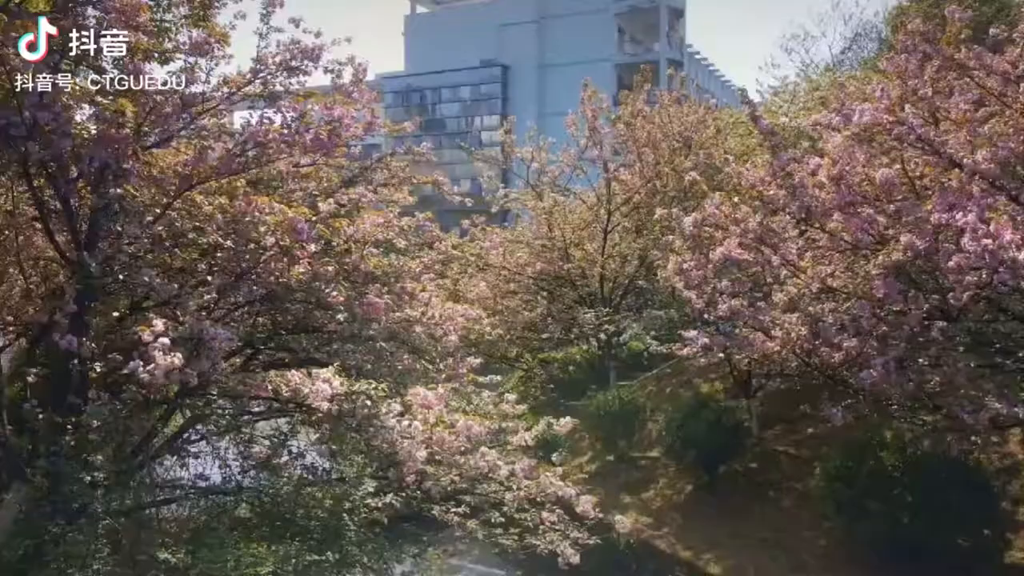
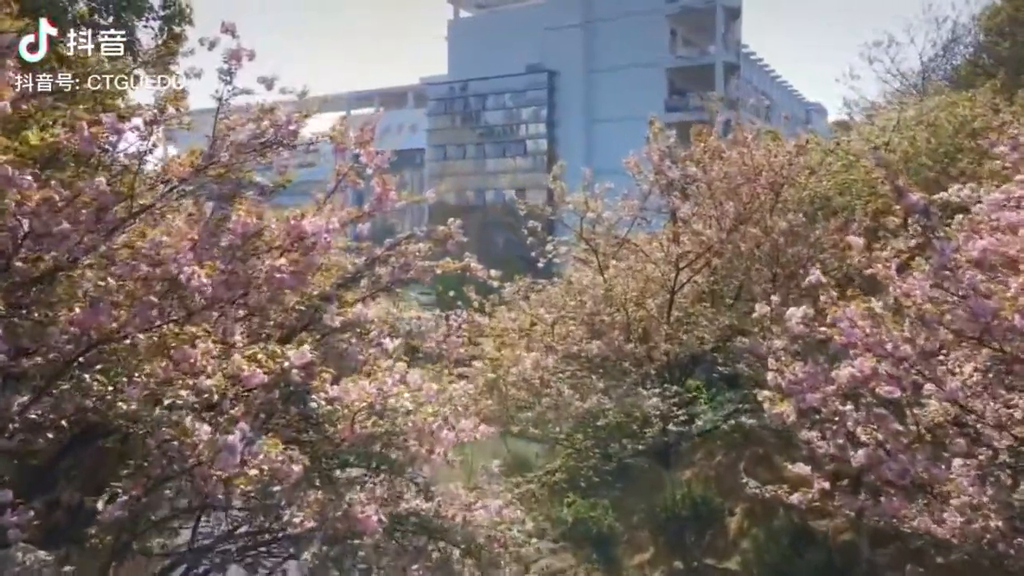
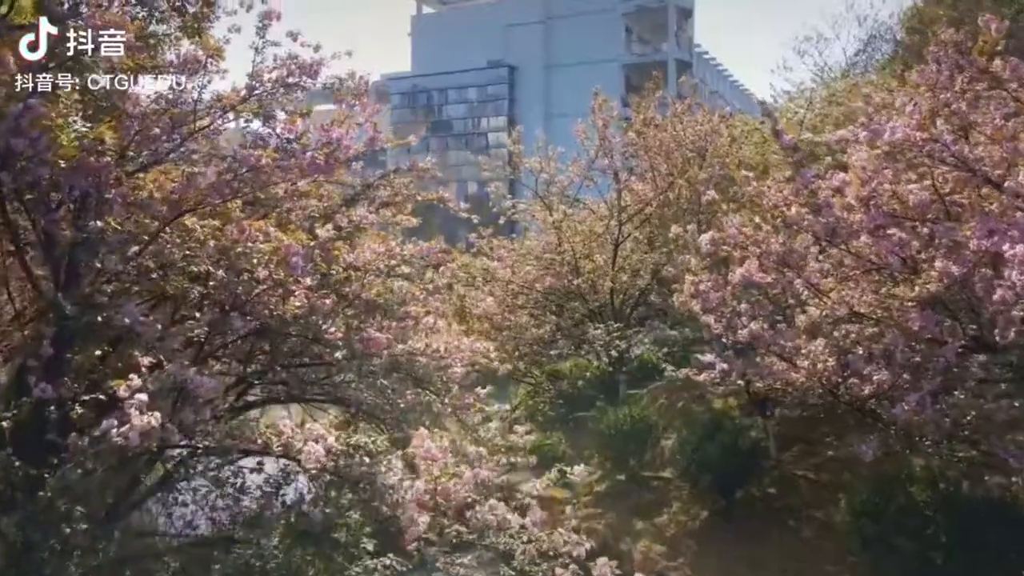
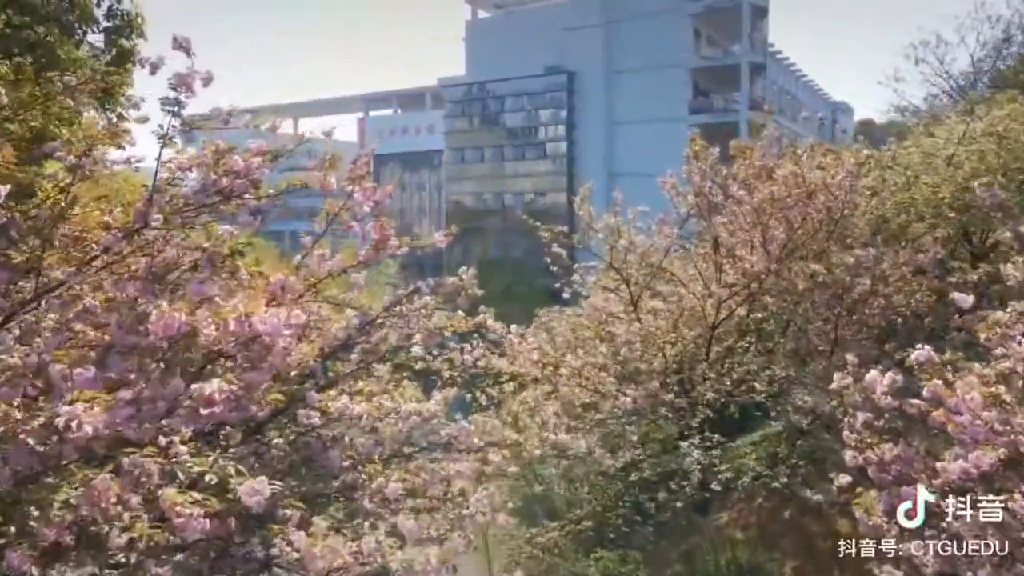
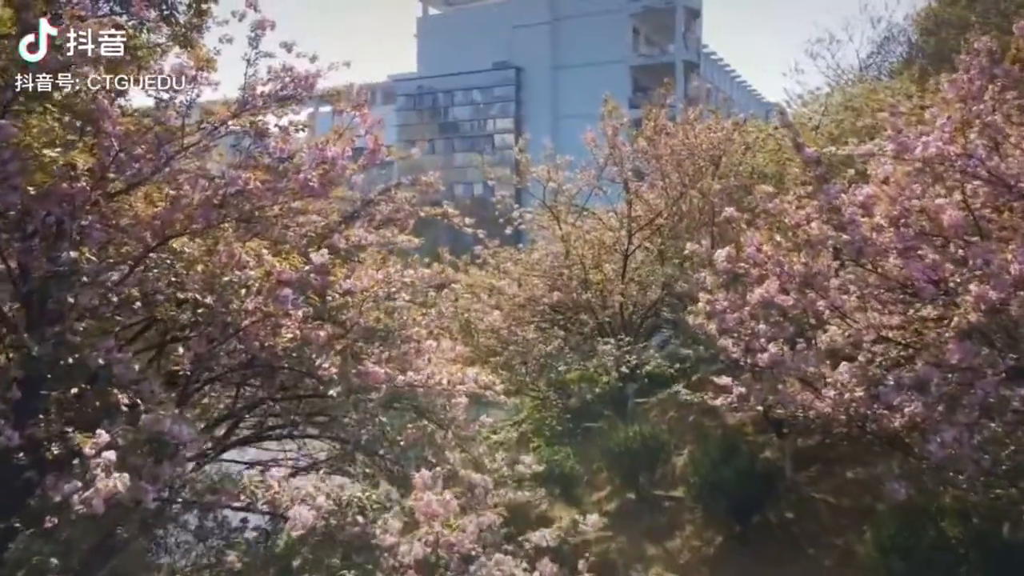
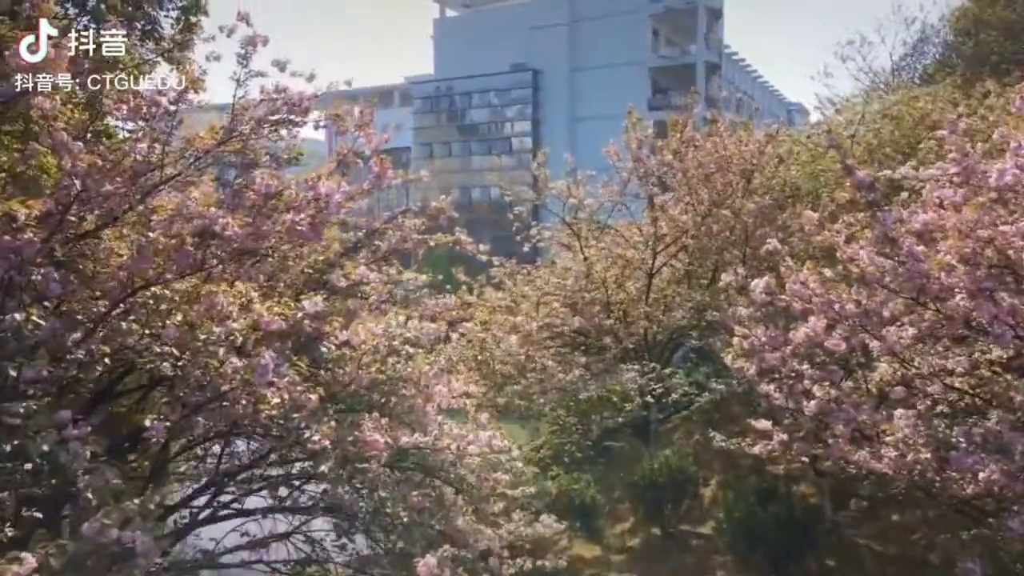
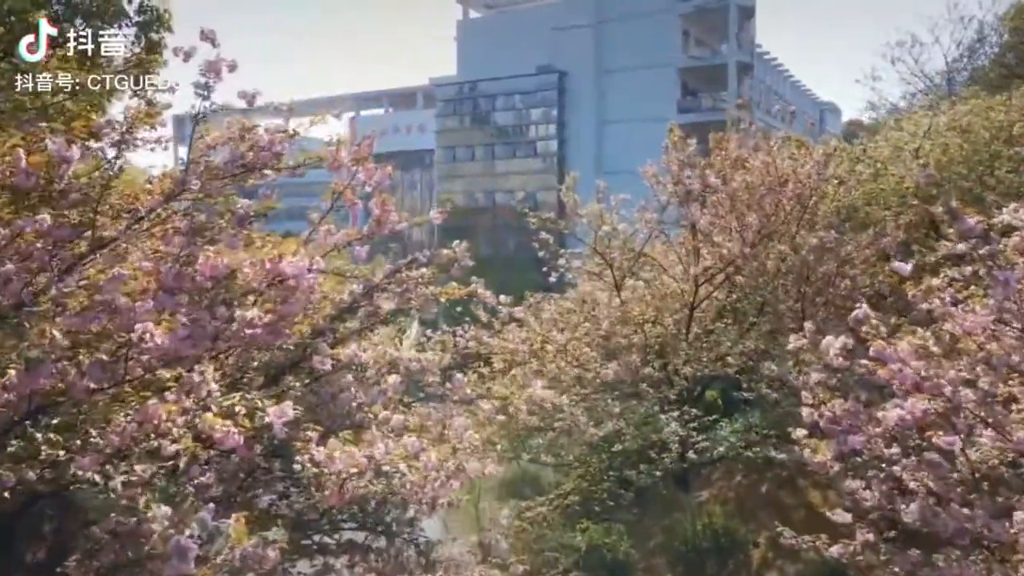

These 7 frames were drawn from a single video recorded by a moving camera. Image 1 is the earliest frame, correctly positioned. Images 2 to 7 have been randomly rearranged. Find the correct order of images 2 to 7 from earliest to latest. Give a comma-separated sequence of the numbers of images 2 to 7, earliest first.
3, 5, 6, 2, 7, 4
